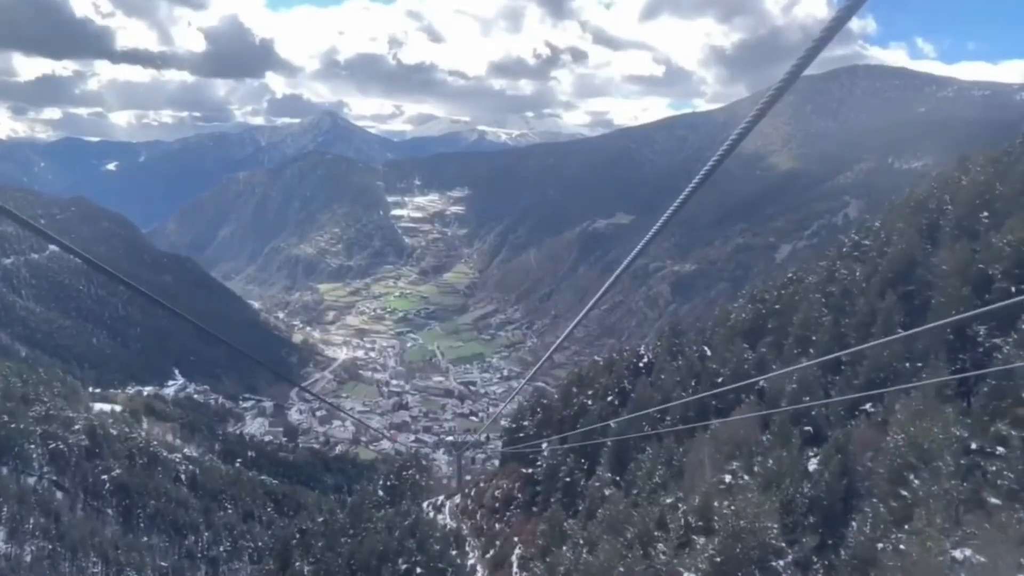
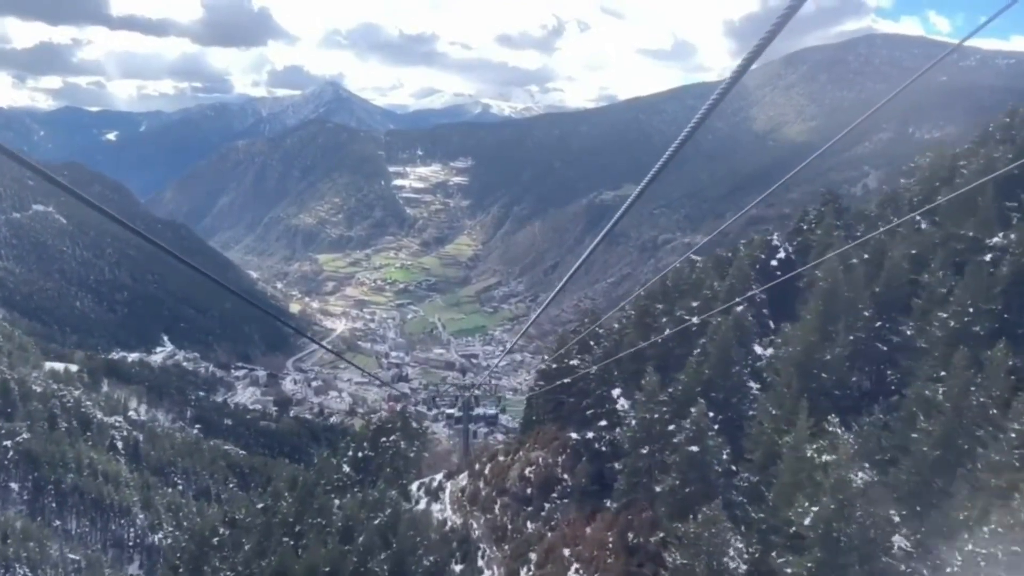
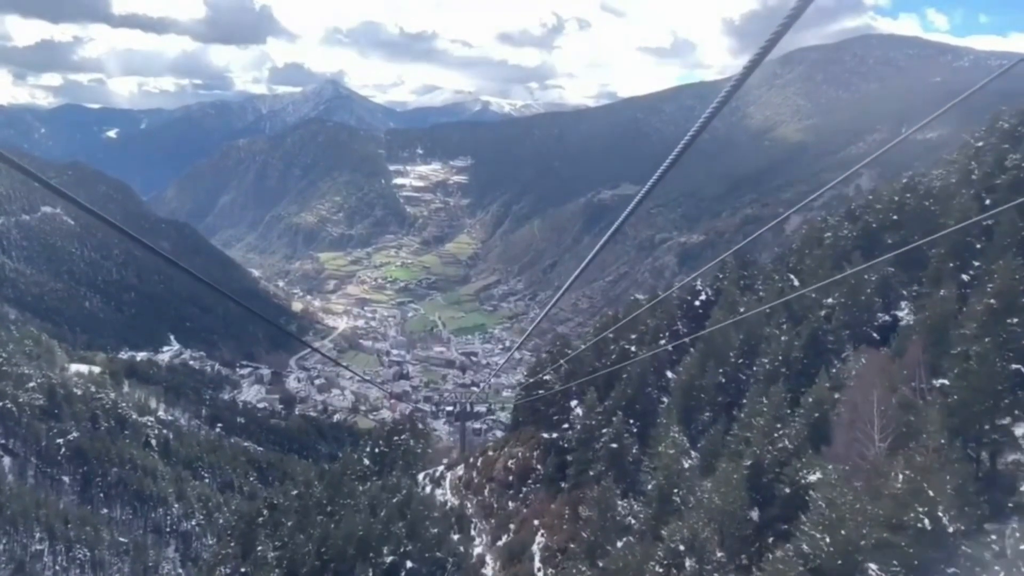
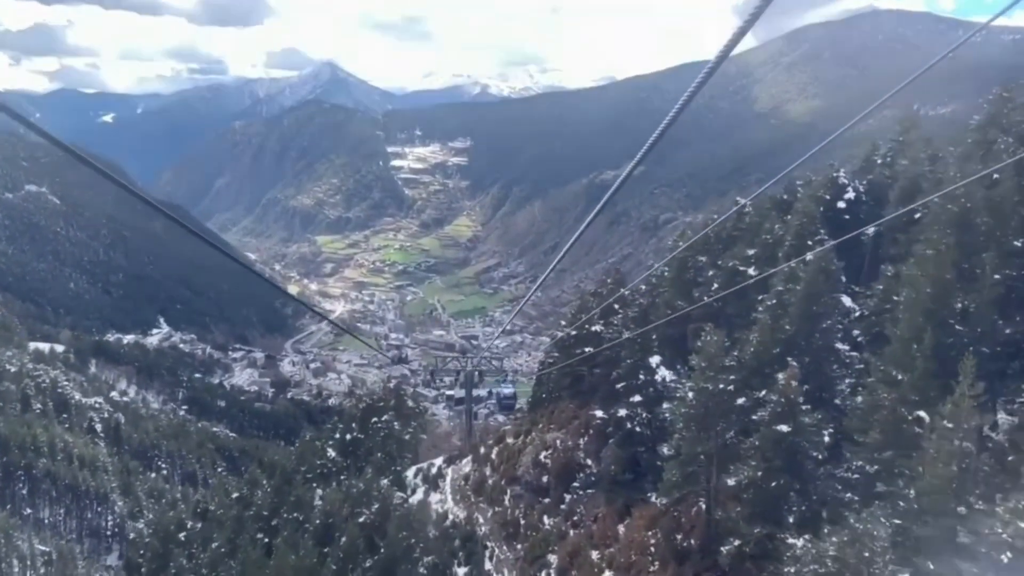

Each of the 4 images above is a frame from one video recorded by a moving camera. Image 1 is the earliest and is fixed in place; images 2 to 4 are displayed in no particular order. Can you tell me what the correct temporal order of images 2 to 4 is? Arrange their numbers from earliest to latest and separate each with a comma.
3, 2, 4
